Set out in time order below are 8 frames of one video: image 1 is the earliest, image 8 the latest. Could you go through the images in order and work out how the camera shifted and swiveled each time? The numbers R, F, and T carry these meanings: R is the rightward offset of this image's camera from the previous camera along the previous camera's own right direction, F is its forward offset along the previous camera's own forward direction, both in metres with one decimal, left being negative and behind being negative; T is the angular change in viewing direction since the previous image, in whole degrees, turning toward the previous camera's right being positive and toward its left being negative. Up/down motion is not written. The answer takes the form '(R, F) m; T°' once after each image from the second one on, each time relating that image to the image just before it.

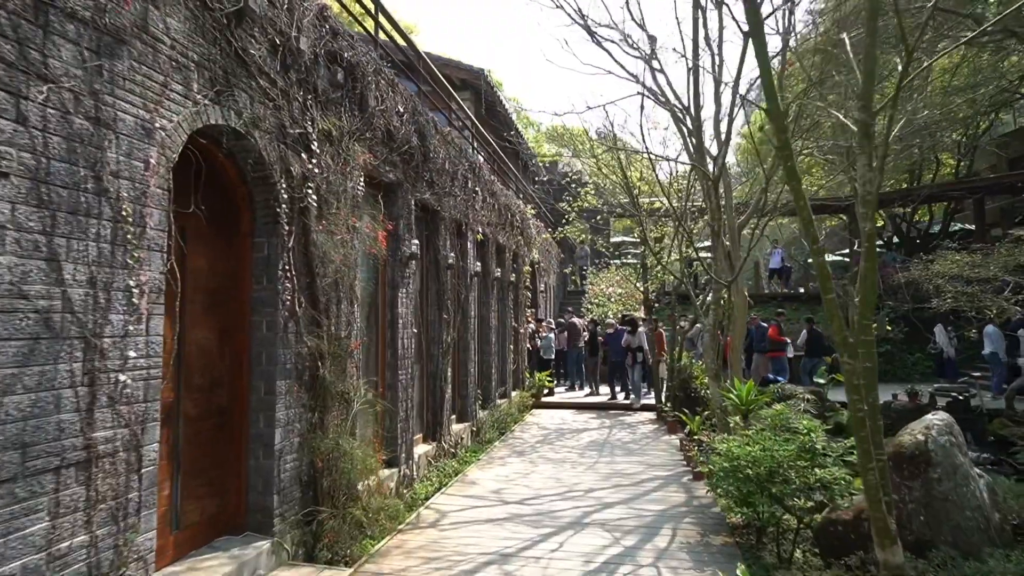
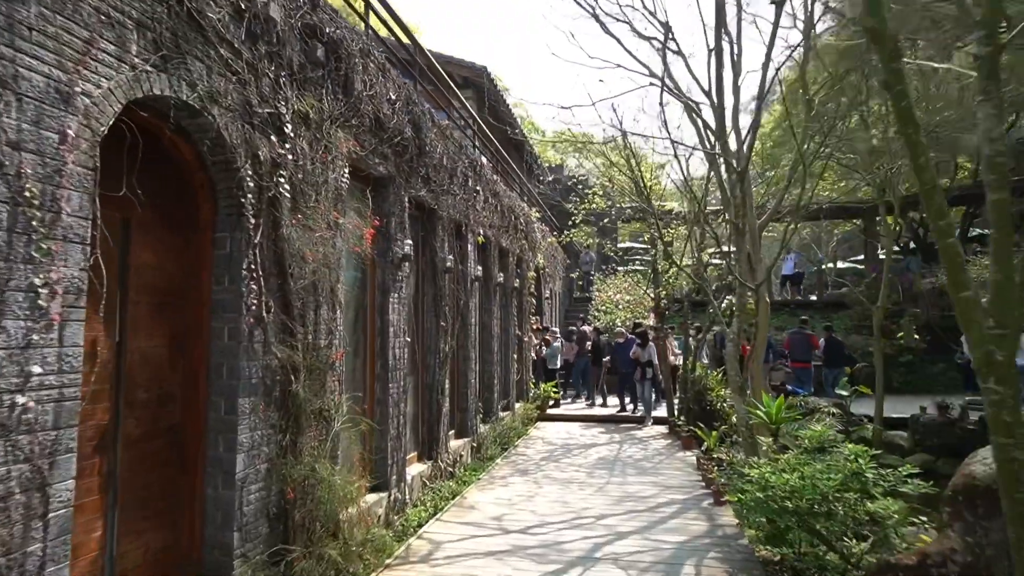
(0.0, +0.6) m; 0°
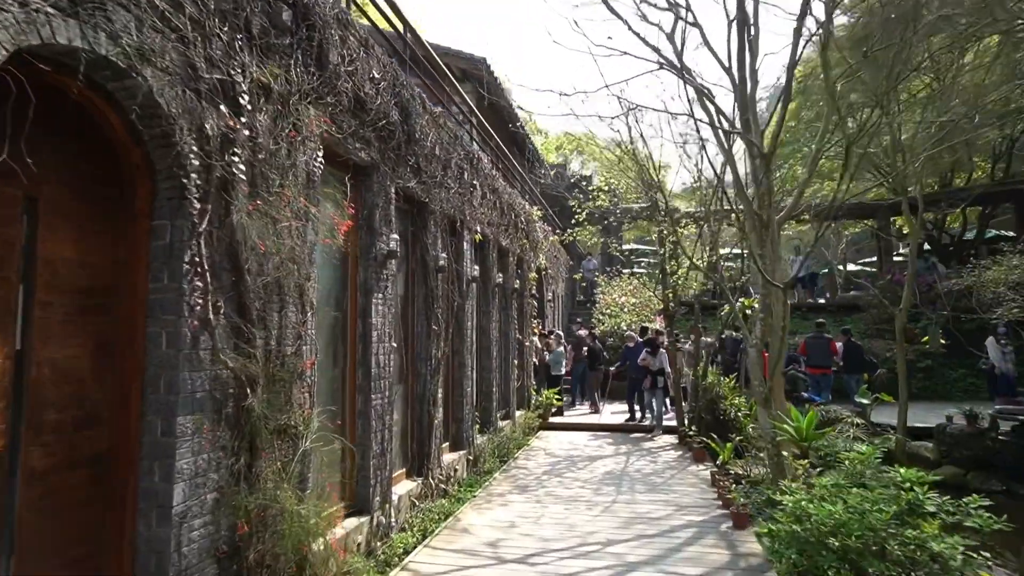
(+0.1, +0.6) m; 0°
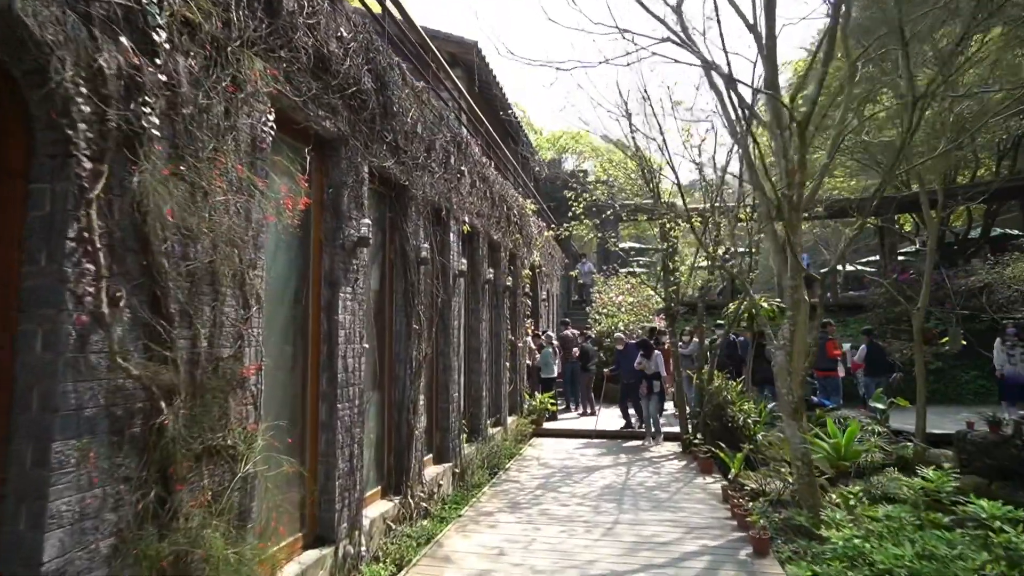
(0.0, +0.7) m; +1°
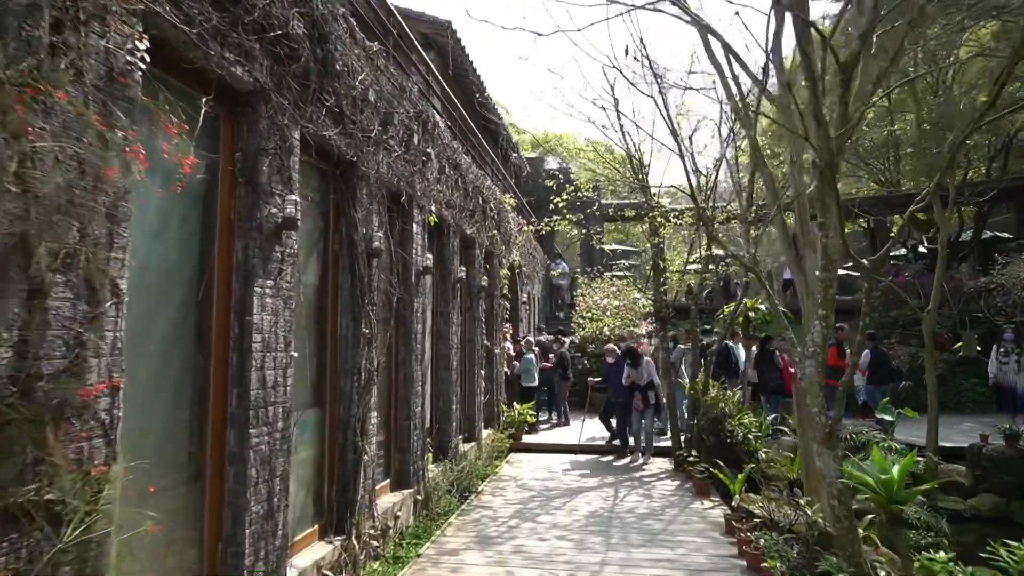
(+0.1, +0.9) m; +2°
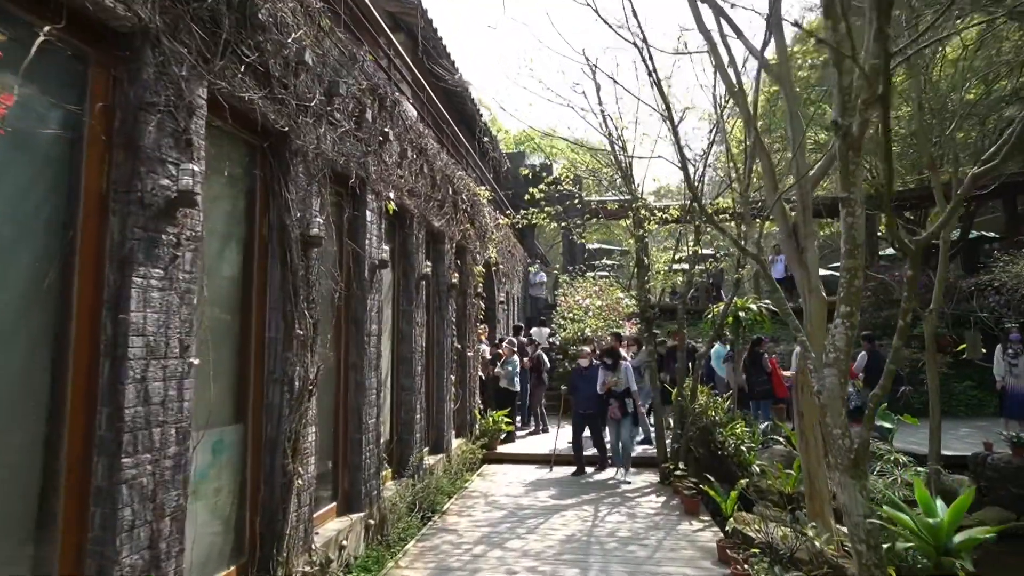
(+0.2, +0.7) m; +1°
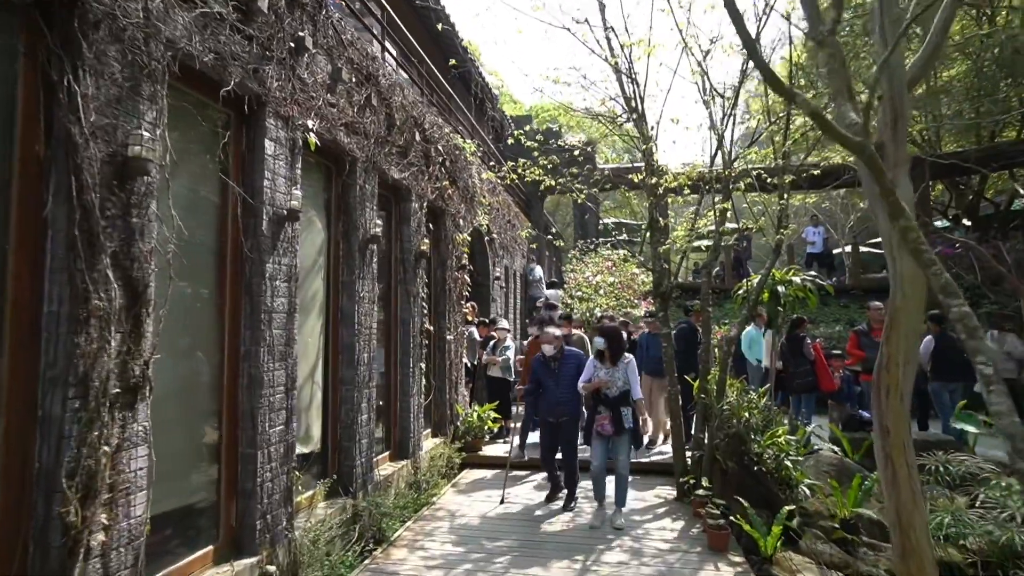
(+0.5, +1.6) m; -2°
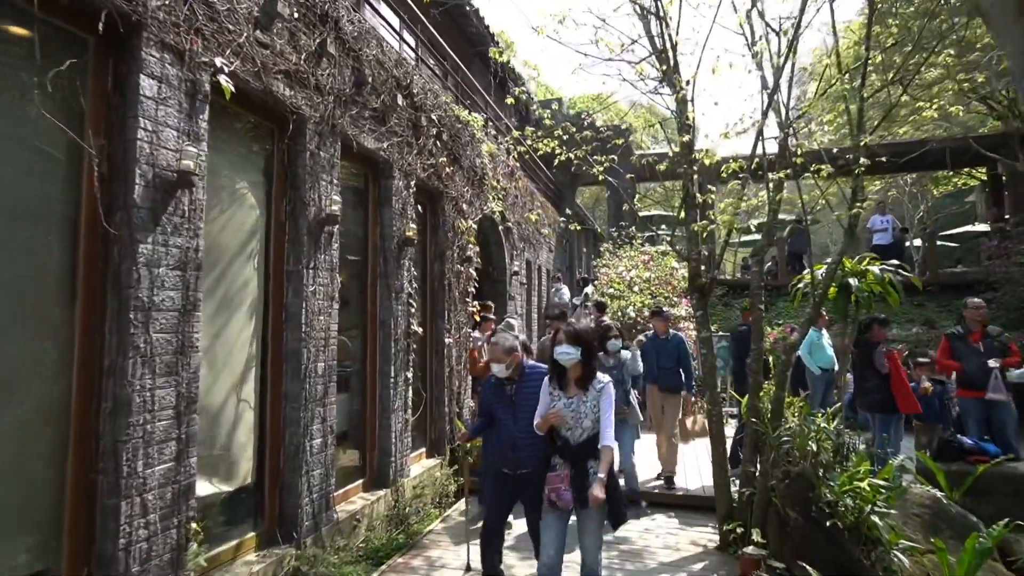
(+0.4, +1.3) m; -4°
